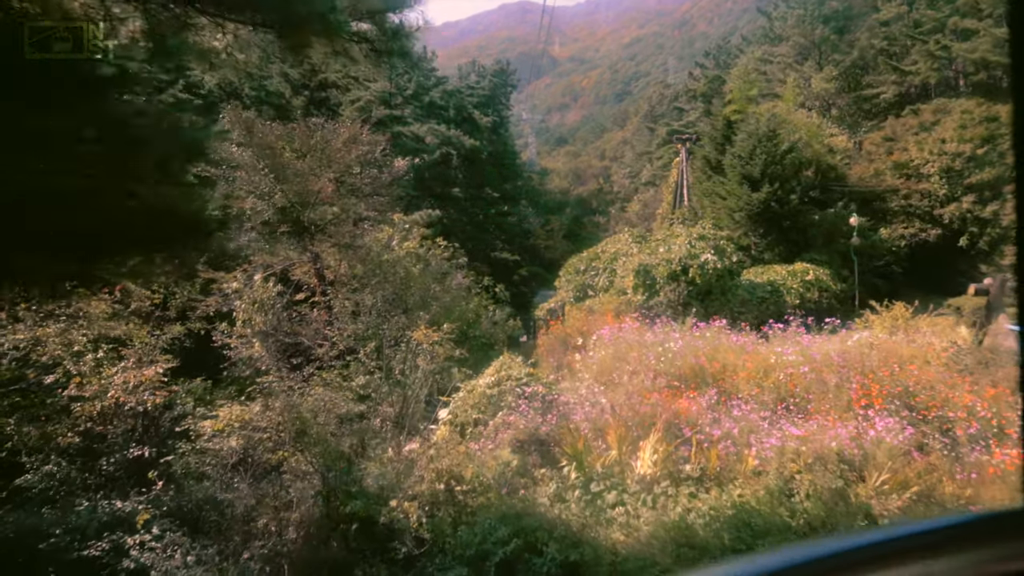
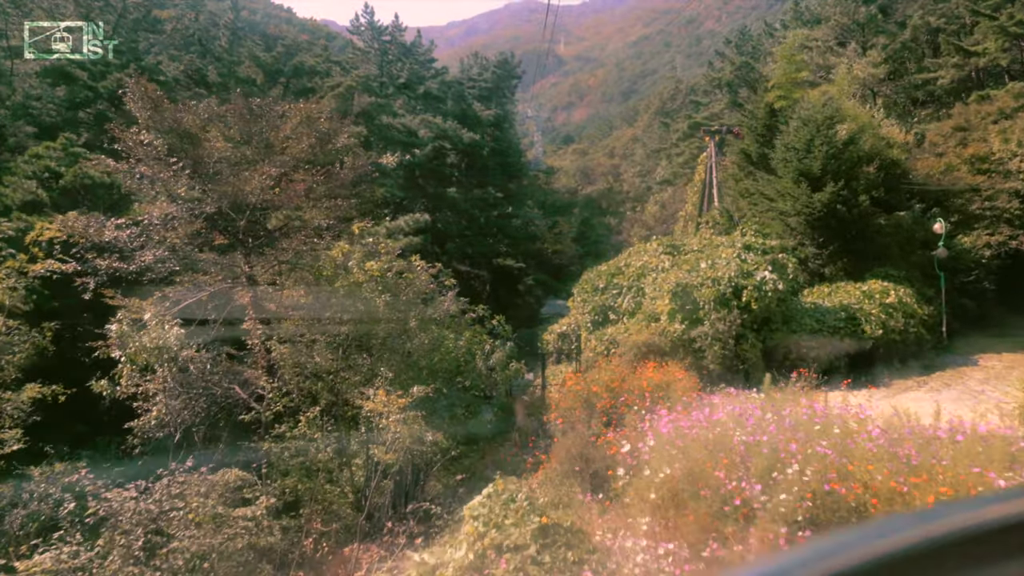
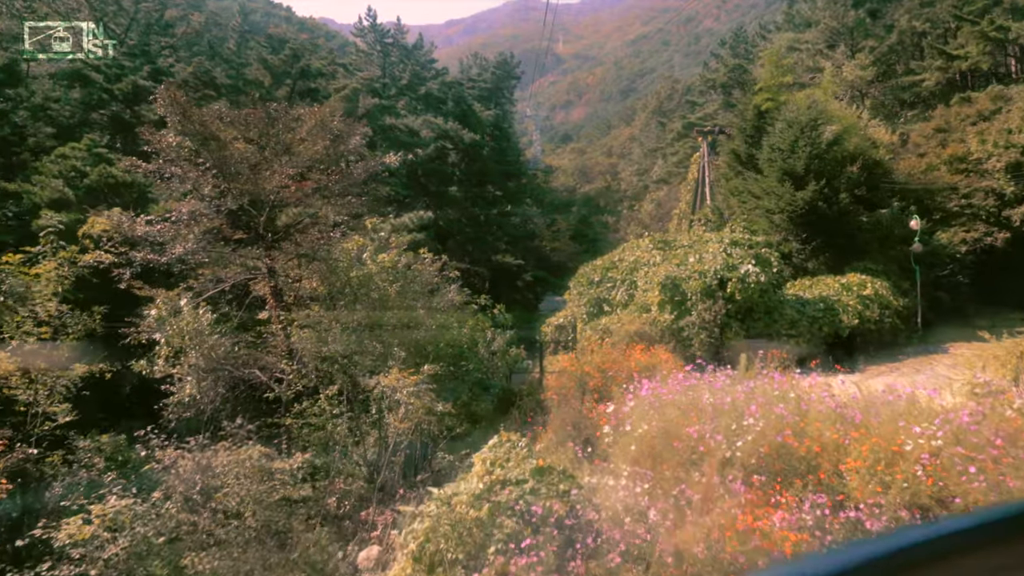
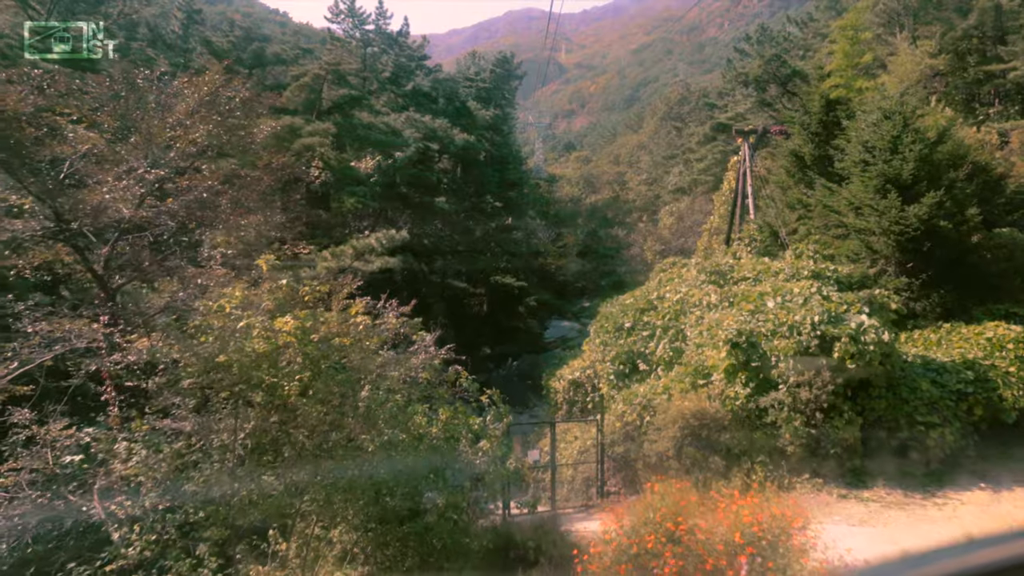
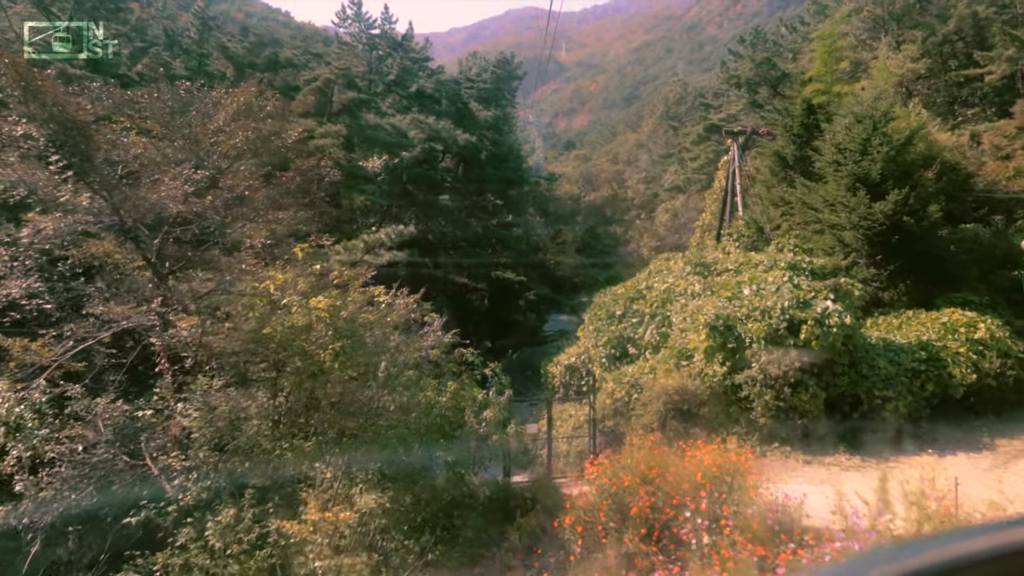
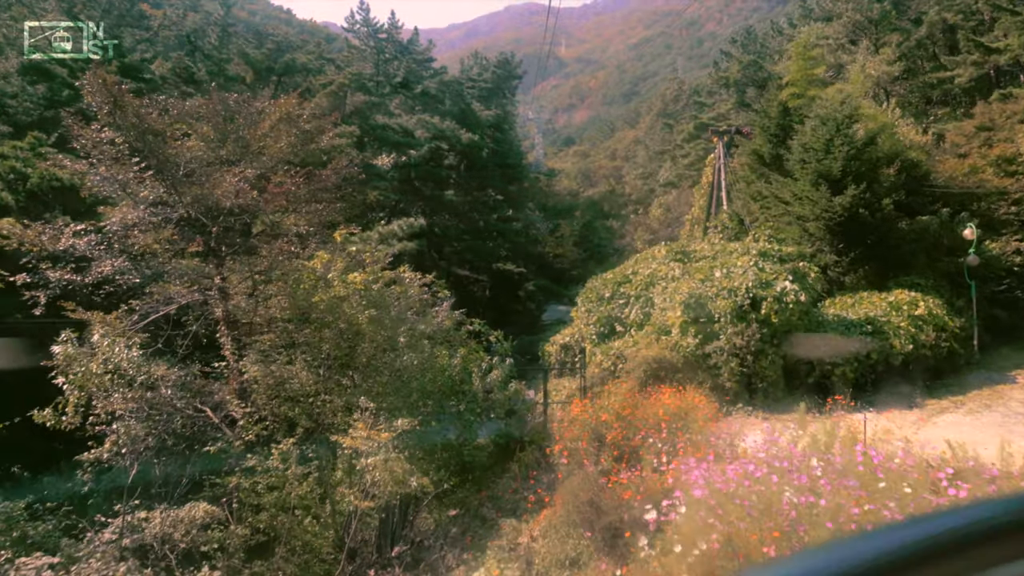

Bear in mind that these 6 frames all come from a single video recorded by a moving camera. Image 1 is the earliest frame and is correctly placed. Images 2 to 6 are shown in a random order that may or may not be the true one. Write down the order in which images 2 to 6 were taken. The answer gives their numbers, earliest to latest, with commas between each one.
3, 2, 6, 5, 4
